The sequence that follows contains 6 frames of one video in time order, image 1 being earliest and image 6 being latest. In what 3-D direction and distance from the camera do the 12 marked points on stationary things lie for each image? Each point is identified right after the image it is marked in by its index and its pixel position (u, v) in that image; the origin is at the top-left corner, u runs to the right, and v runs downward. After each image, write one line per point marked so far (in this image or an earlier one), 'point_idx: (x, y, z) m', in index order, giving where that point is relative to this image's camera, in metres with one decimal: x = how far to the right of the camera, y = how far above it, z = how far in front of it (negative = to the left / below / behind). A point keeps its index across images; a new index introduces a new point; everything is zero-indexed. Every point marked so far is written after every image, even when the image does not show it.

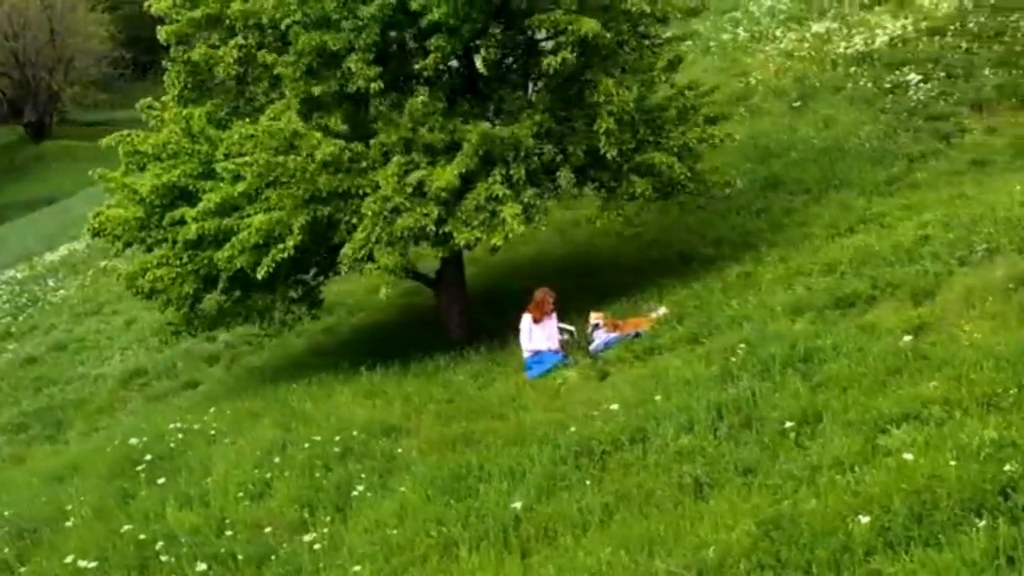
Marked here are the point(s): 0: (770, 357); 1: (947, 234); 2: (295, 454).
0: (+2.0, -0.5, +9.5) m
1: (+4.0, +0.5, +11.5) m
2: (-1.8, -1.4, +10.3) m
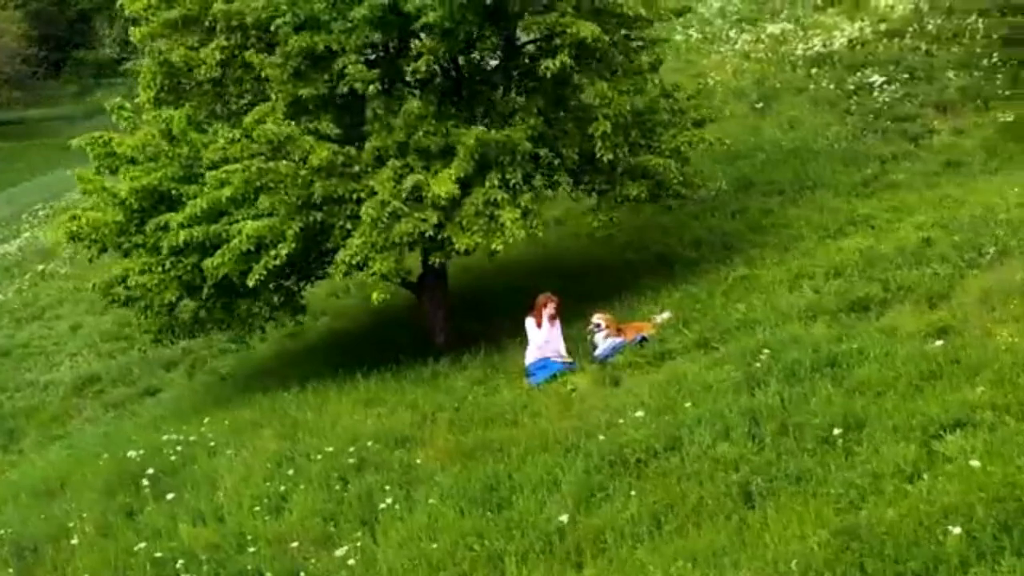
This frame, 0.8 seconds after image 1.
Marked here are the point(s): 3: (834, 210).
0: (+2.2, -0.6, +9.5) m
1: (+4.1, +0.5, +11.6) m
2: (-1.6, -1.4, +10.1) m
3: (+4.2, +1.0, +16.4) m
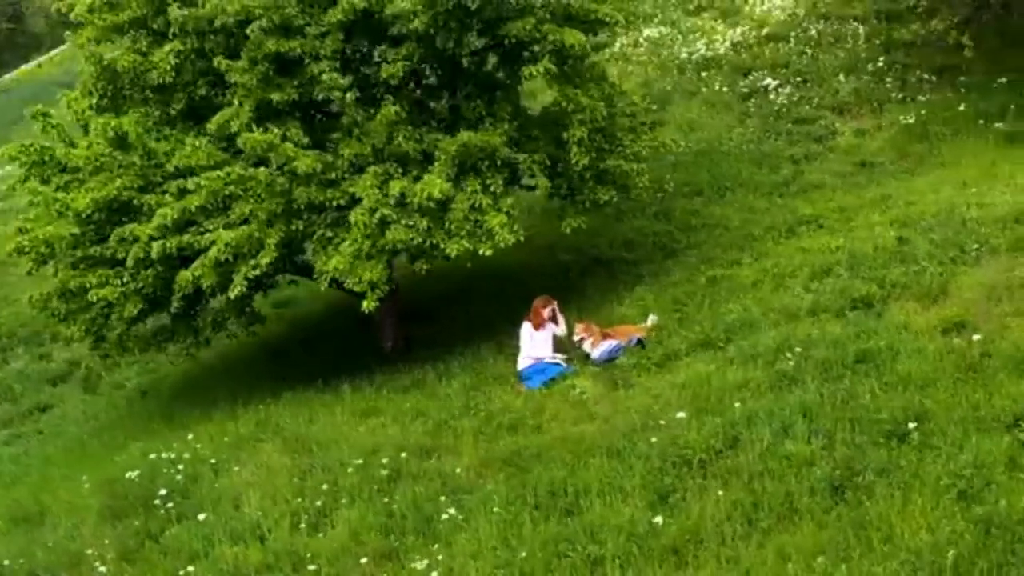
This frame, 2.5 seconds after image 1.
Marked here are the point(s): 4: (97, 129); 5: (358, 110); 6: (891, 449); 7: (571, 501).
0: (+2.5, -0.6, +9.8) m
1: (+4.0, +0.5, +12.2) m
2: (-1.4, -1.5, +9.9) m
3: (+3.4, +1.1, +17.0) m
4: (-4.4, +1.7, +13.2) m
5: (-1.5, +1.8, +12.6) m
6: (+2.4, -1.0, +8.1) m
7: (+0.4, -1.5, +8.7) m
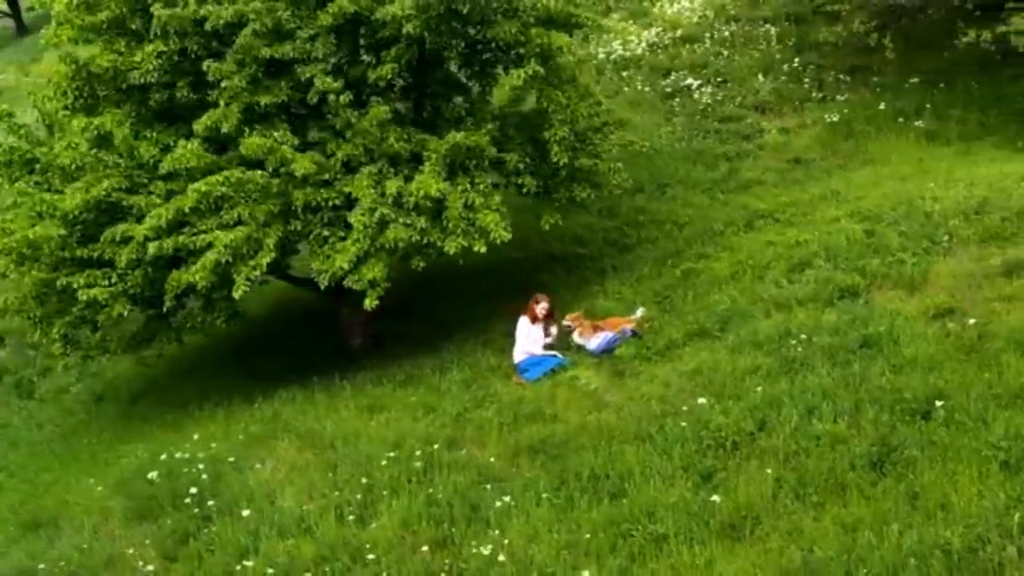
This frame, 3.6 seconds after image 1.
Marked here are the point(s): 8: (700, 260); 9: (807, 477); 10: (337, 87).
0: (+2.7, -0.5, +10.5) m
1: (+3.9, +0.6, +13.0) m
2: (-1.1, -1.5, +10.1) m
3: (+2.8, +1.2, +17.7) m
4: (-4.6, +1.7, +13.1) m
5: (-1.7, +1.8, +12.8) m
6: (+2.8, -1.0, +8.7) m
7: (+0.8, -1.4, +9.2) m
8: (+2.2, +0.3, +14.4) m
9: (+2.0, -1.3, +8.6) m
10: (-1.8, +2.0, +12.7) m
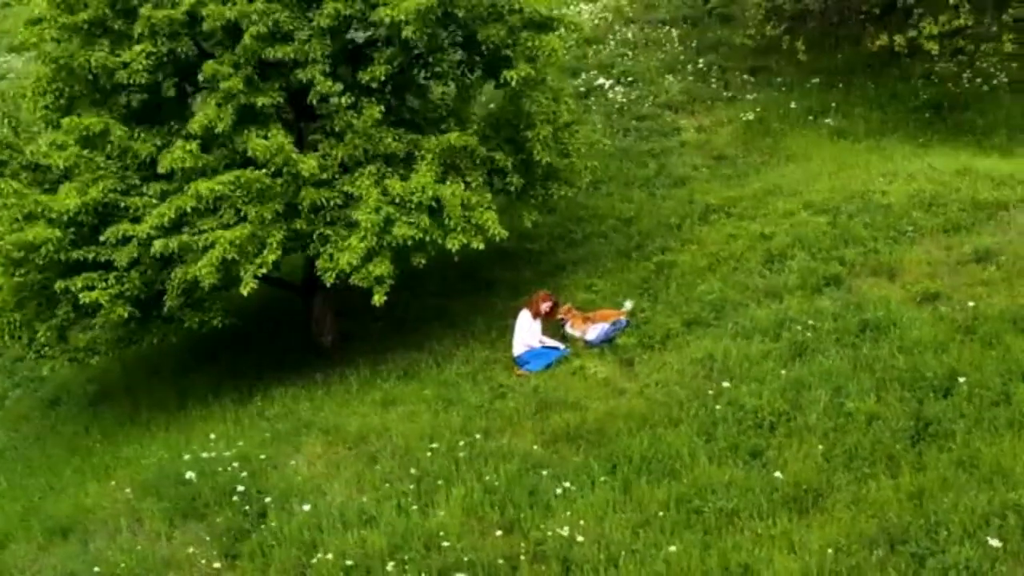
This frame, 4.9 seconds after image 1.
0: (+2.9, -0.4, +11.2) m
1: (+3.8, +0.8, +14.0) m
2: (-0.8, -1.4, +10.4) m
3: (+2.1, +1.3, +18.5) m
4: (-4.7, +1.6, +12.9) m
5: (-1.7, +1.8, +13.0) m
6: (+3.3, -0.9, +9.5) m
7: (+1.2, -1.4, +9.7) m
8: (+1.9, +0.4, +15.1) m
9: (+2.5, -1.2, +9.3) m
10: (-1.8, +2.1, +12.8) m
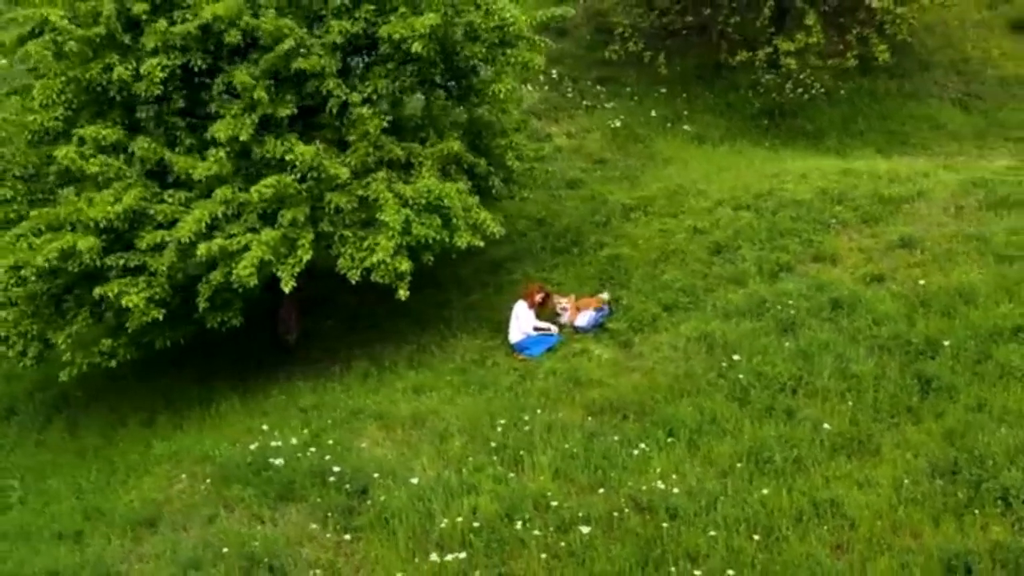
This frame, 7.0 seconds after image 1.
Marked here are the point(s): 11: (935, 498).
0: (+3.2, -0.2, +13.2) m
1: (+3.4, +0.9, +16.0) m
2: (-0.2, -1.4, +11.6) m
3: (+0.7, +1.4, +20.0) m
4: (-4.6, +1.6, +13.1) m
5: (-1.8, +1.9, +13.9) m
6: (+3.9, -0.7, +11.6) m
7: (+1.9, -1.2, +11.3) m
8: (+1.3, +0.5, +16.7) m
9: (+3.2, -1.0, +11.2) m
10: (-1.9, +2.1, +13.7) m
11: (+3.3, -1.6, +9.7) m
